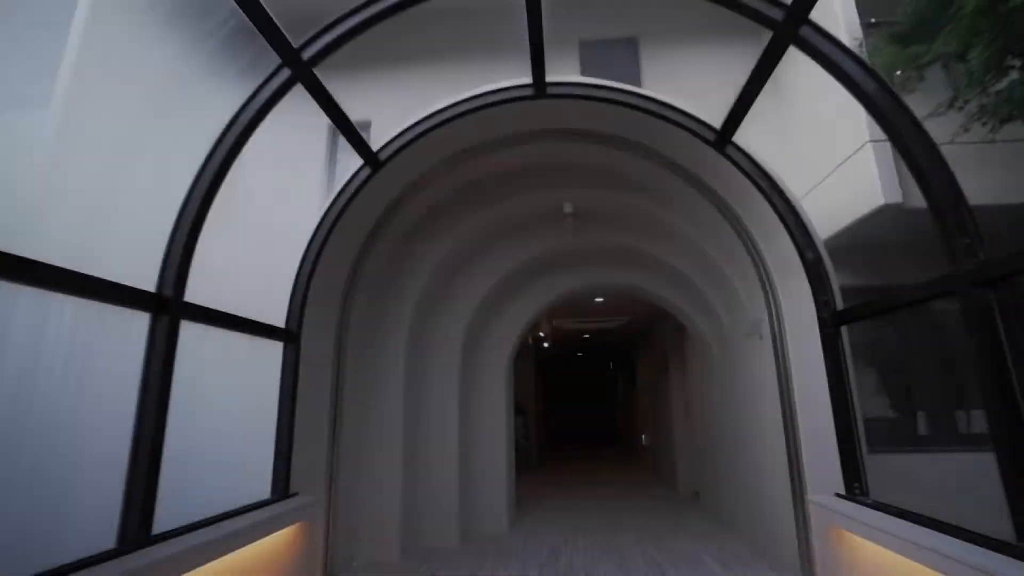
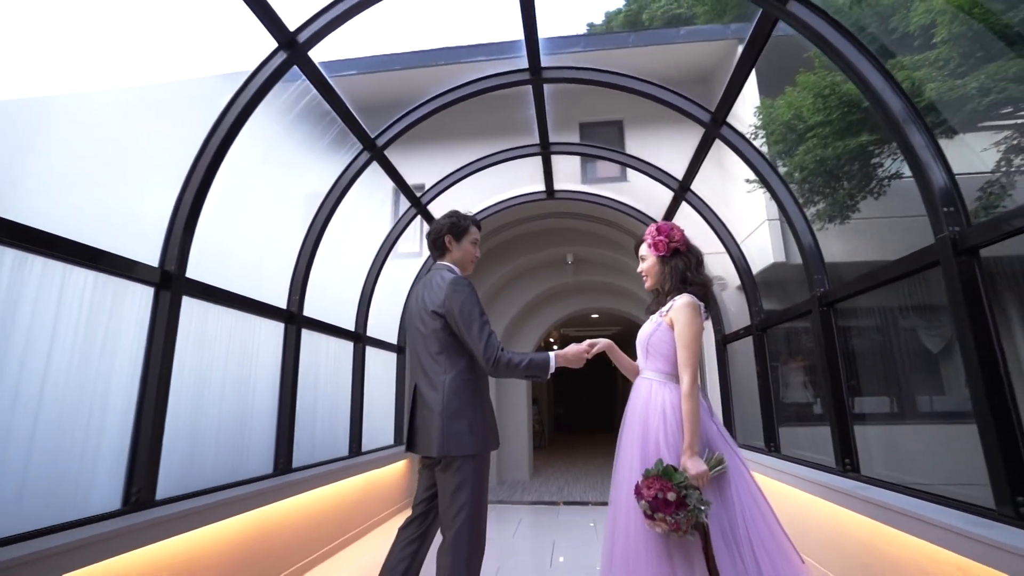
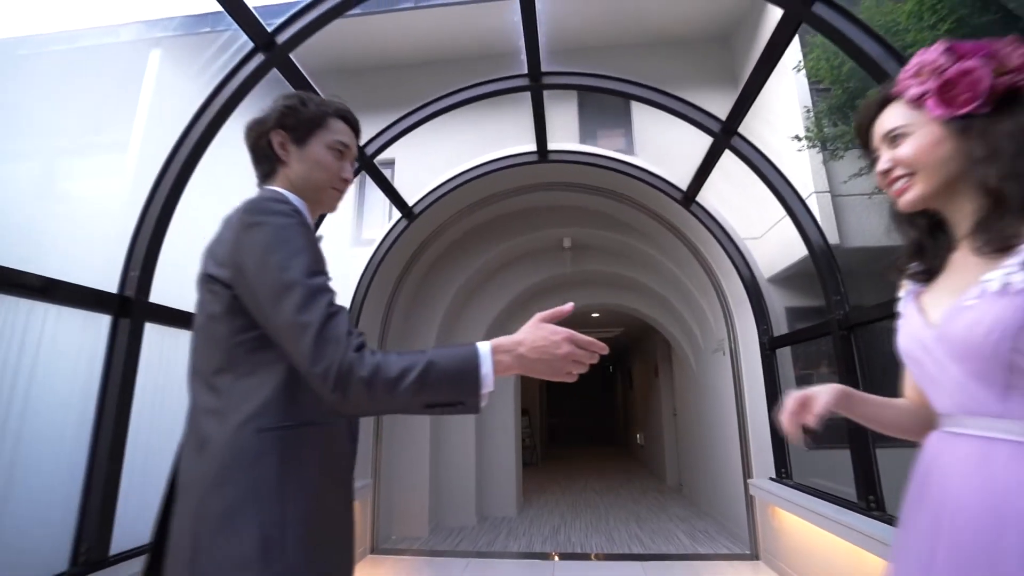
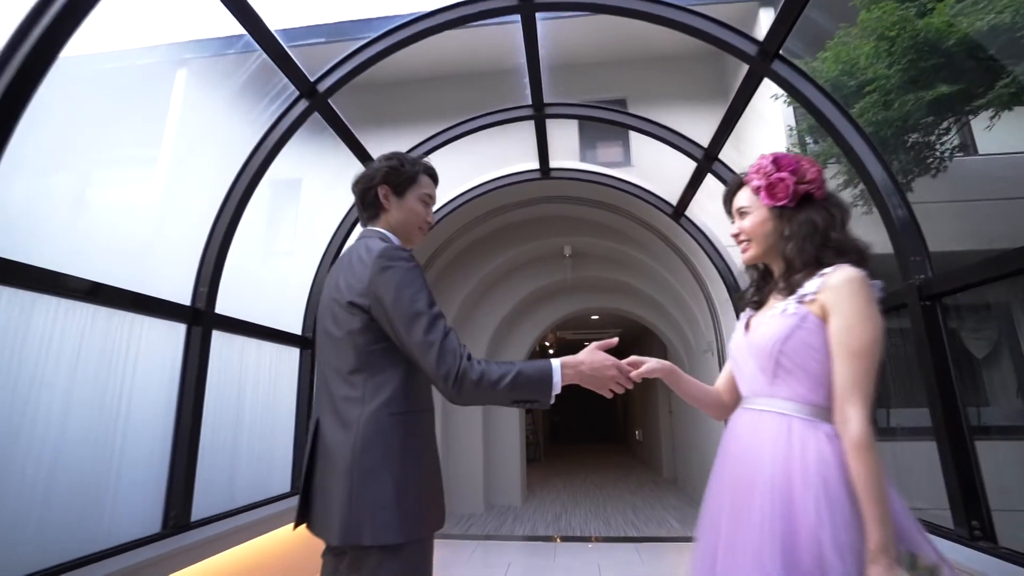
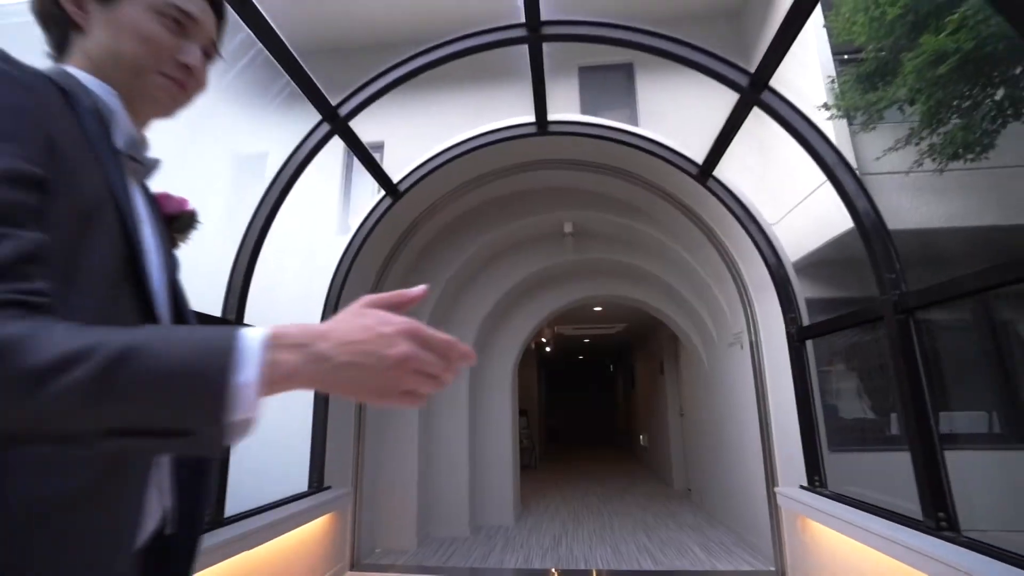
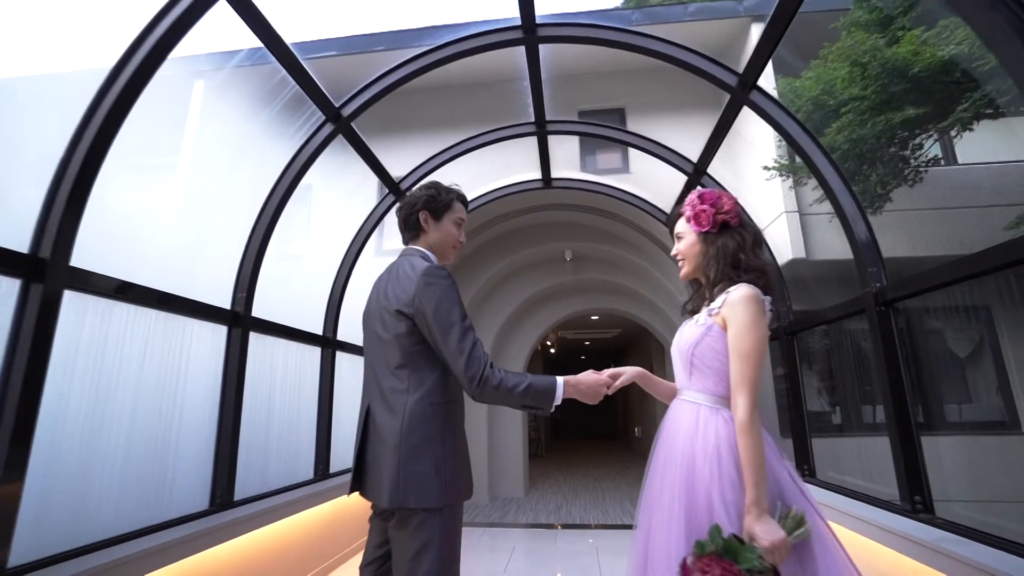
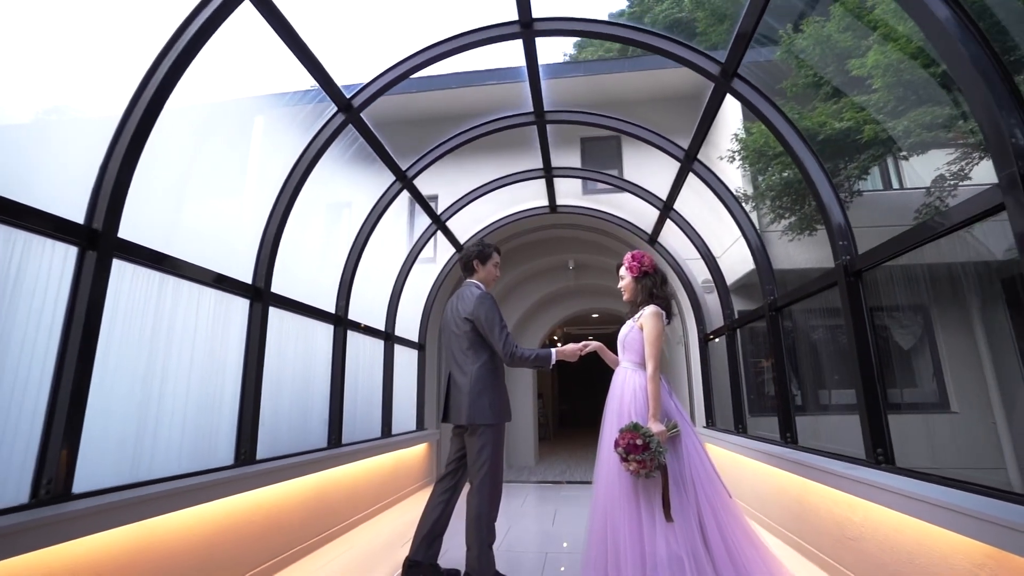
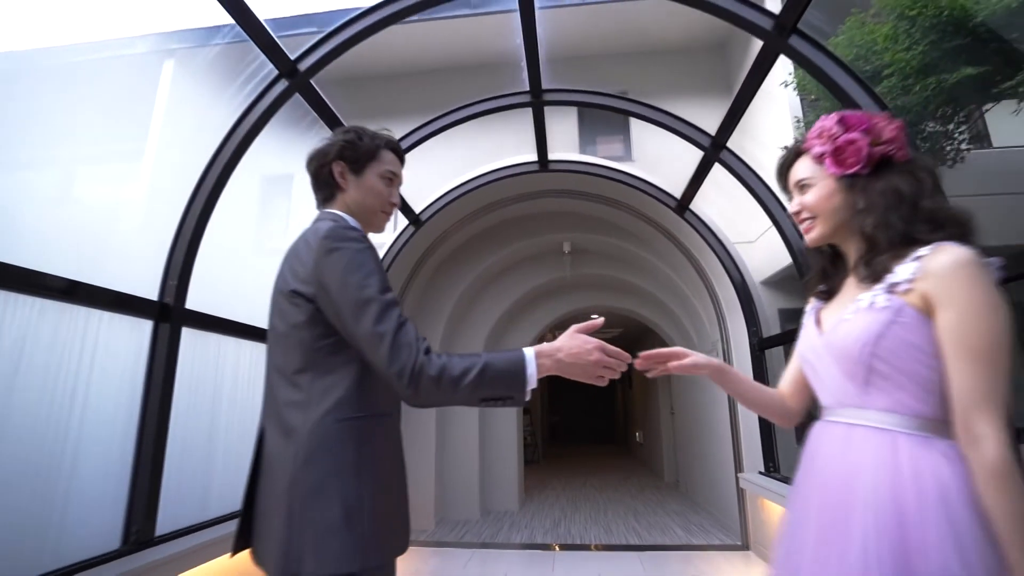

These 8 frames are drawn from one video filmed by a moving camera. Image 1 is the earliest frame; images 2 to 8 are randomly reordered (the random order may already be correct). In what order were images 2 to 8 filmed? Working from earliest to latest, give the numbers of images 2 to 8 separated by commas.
5, 3, 8, 4, 6, 2, 7
